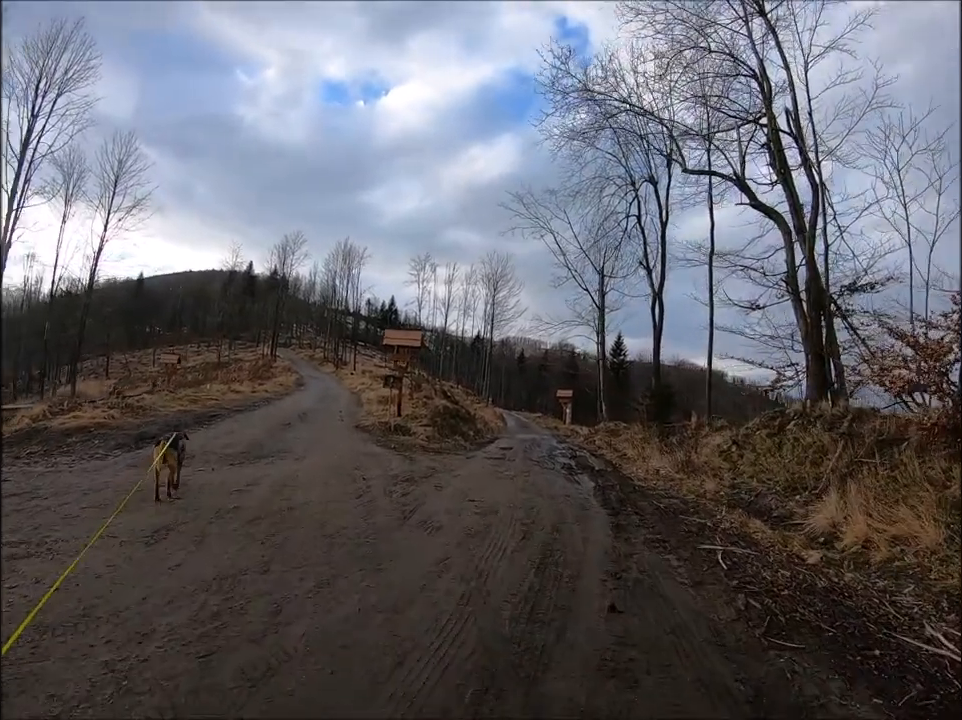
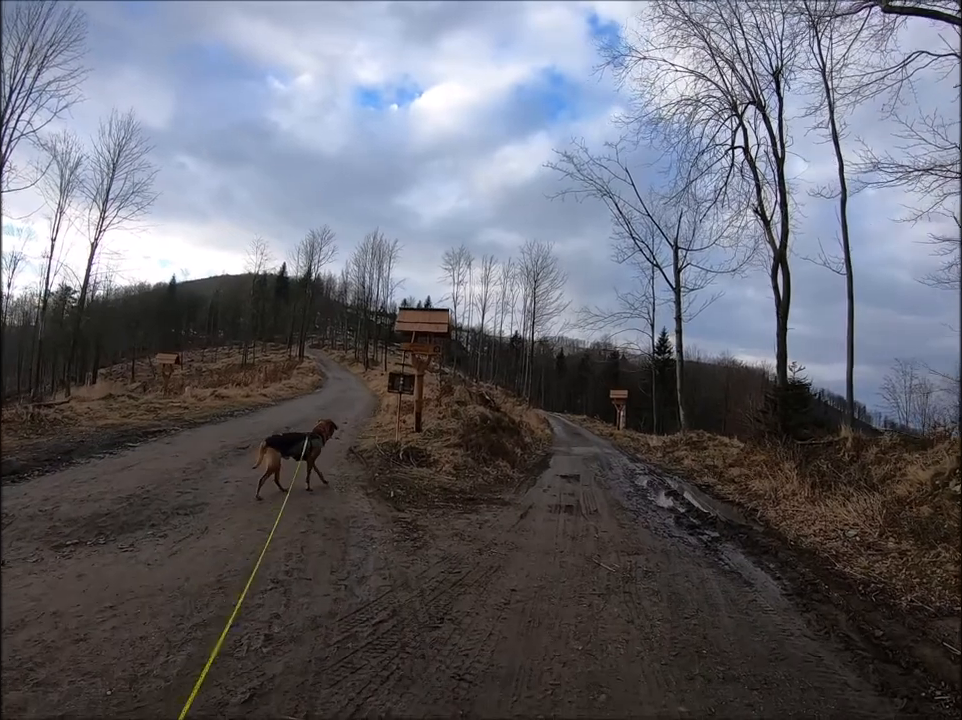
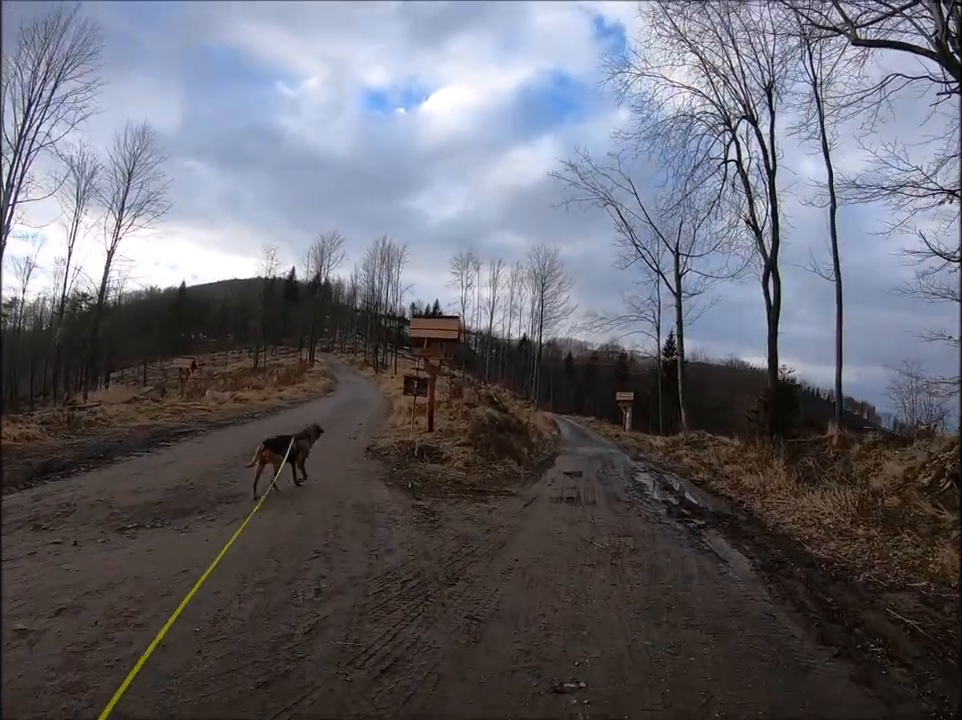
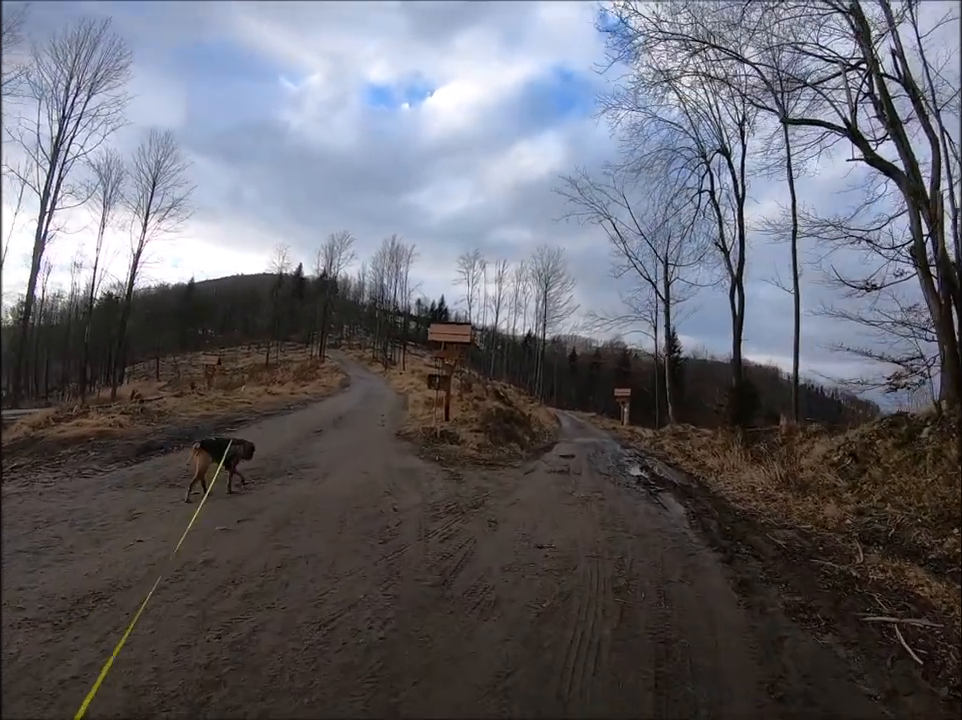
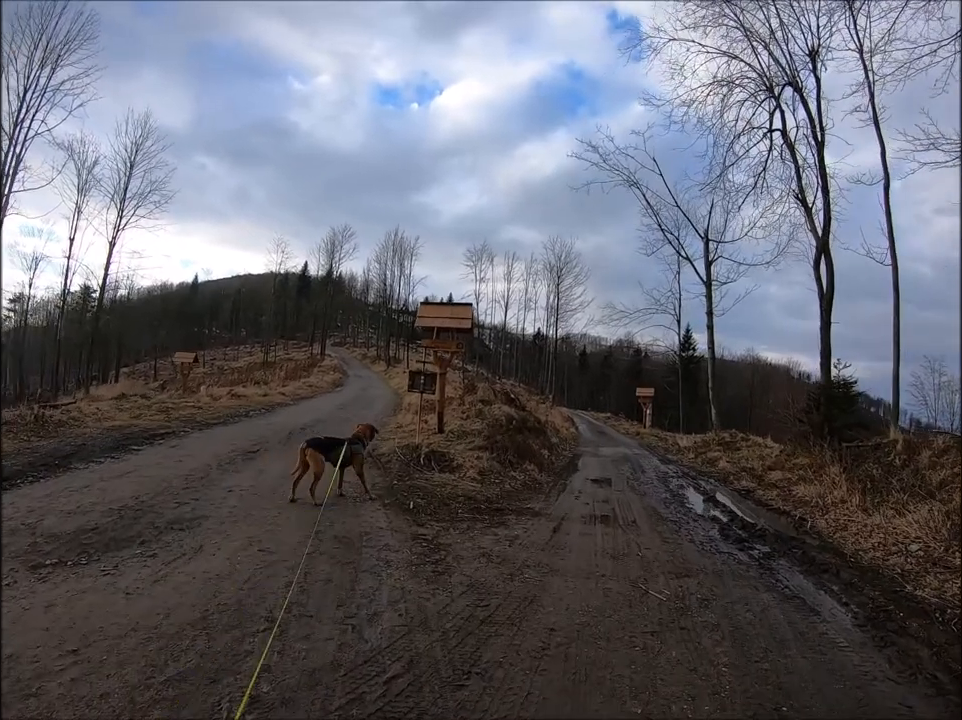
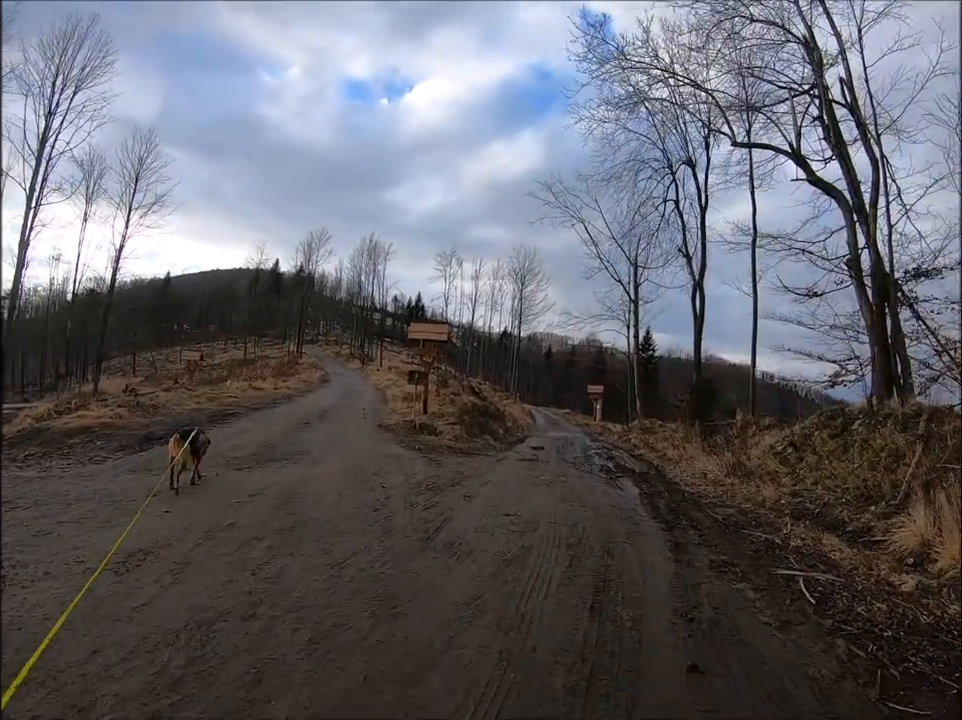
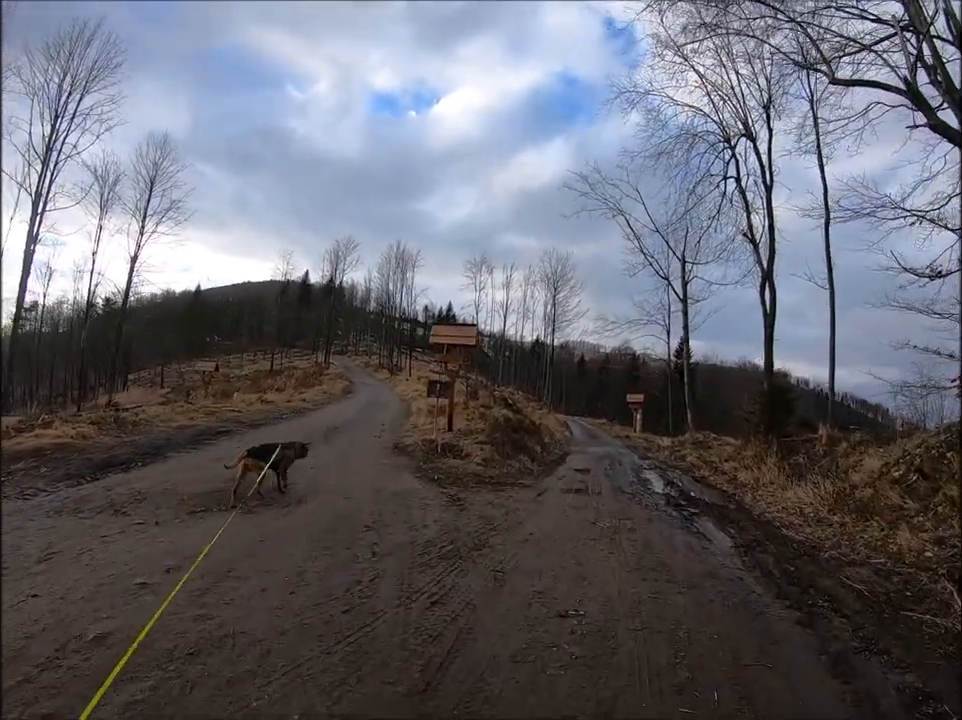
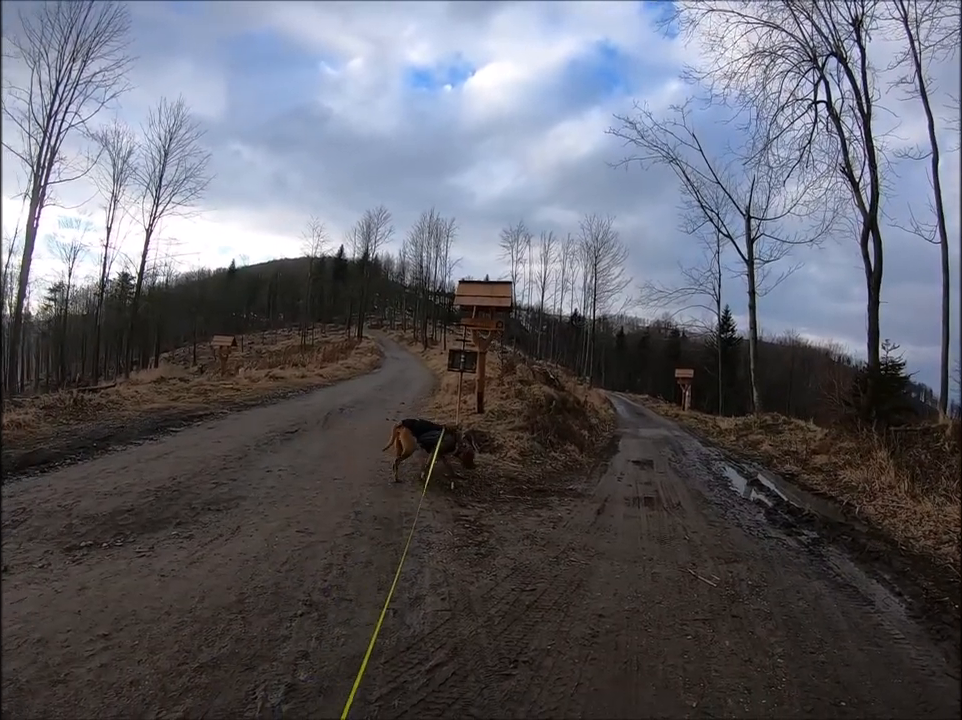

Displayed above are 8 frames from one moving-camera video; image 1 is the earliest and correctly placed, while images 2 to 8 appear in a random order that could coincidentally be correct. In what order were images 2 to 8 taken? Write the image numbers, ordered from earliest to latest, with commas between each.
6, 4, 7, 3, 2, 5, 8
